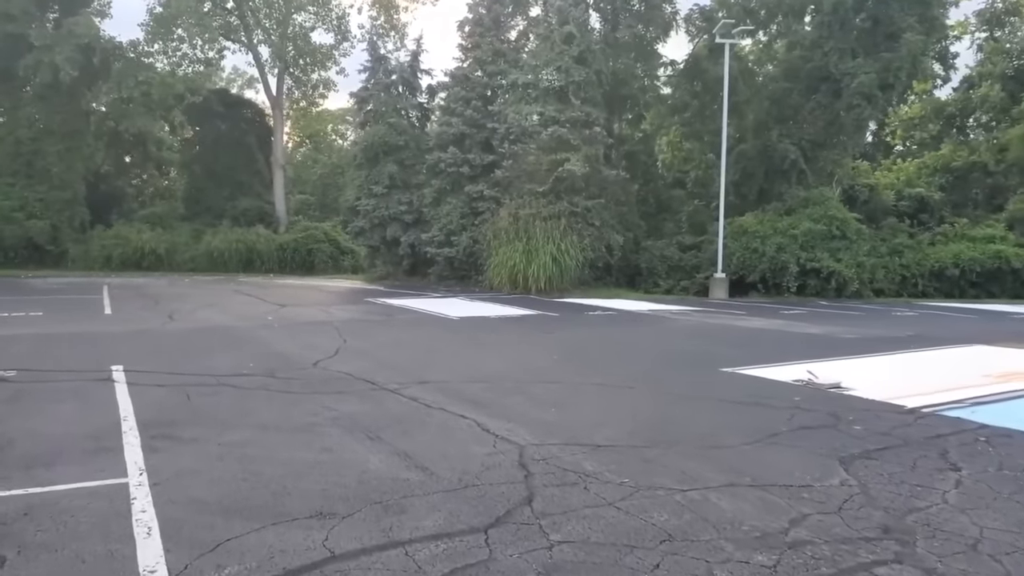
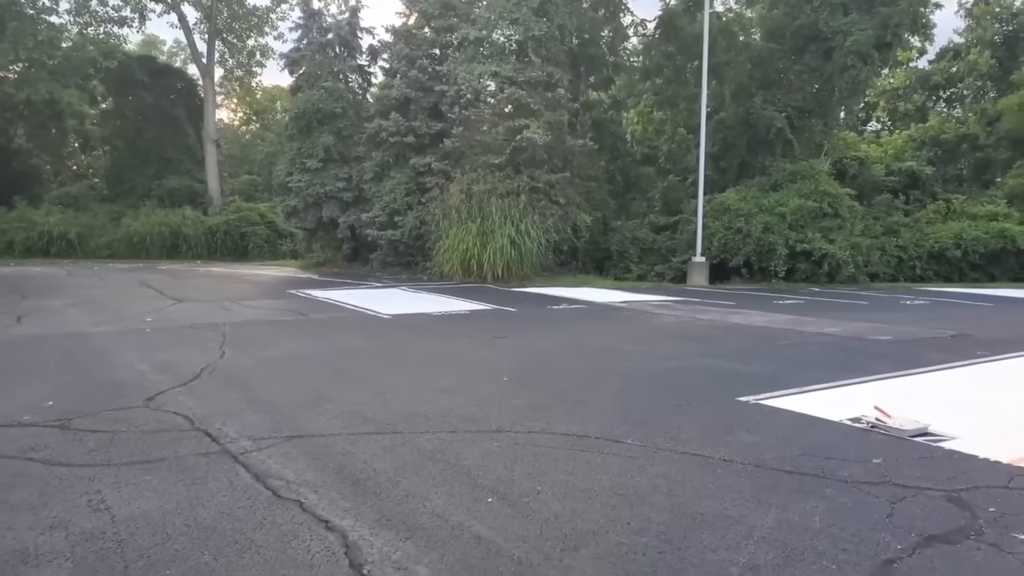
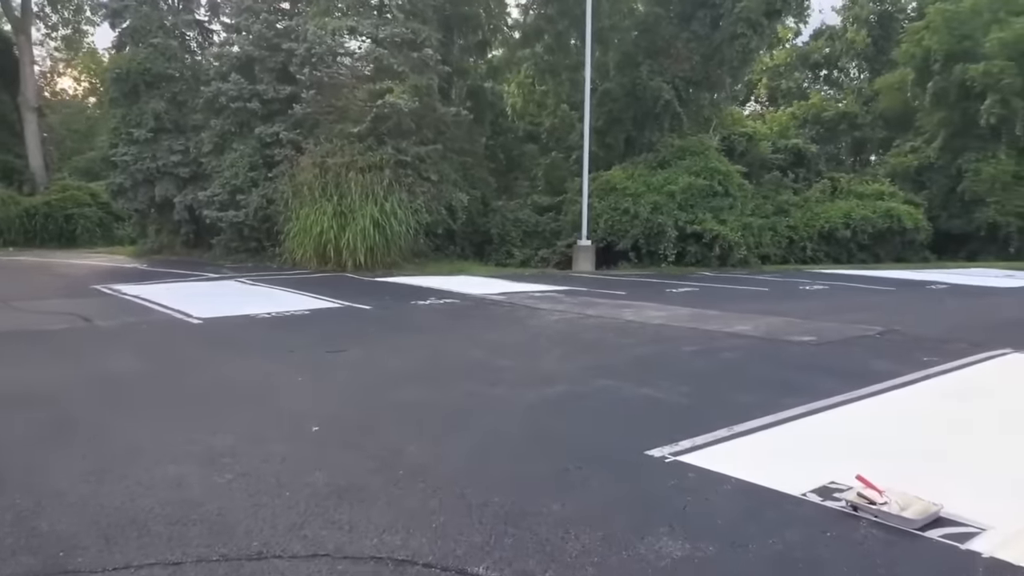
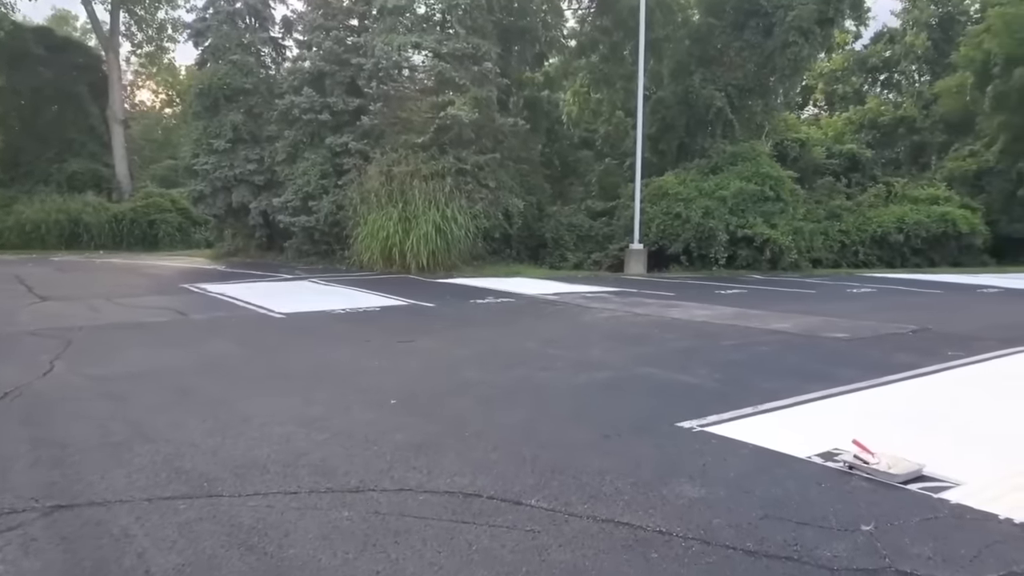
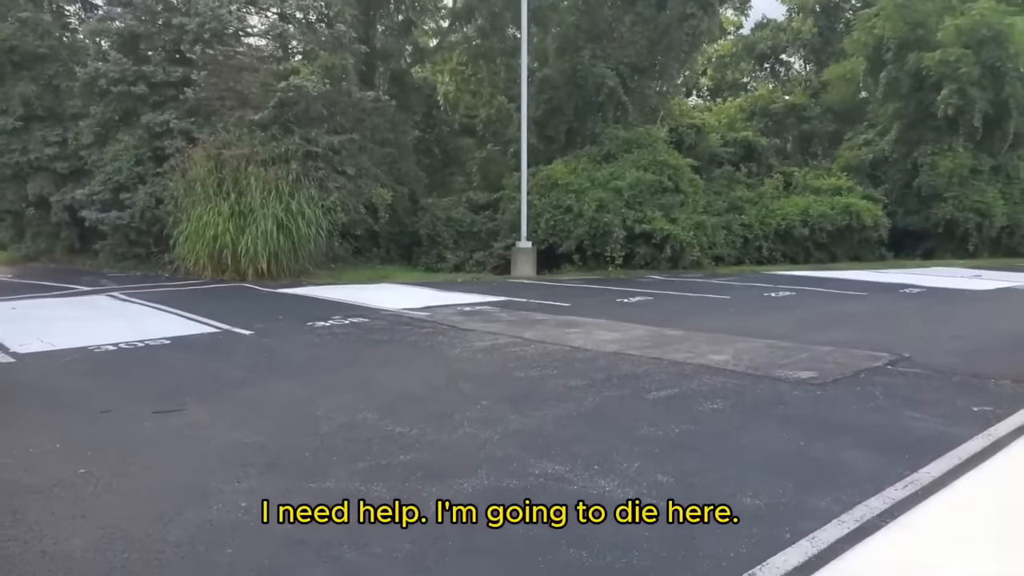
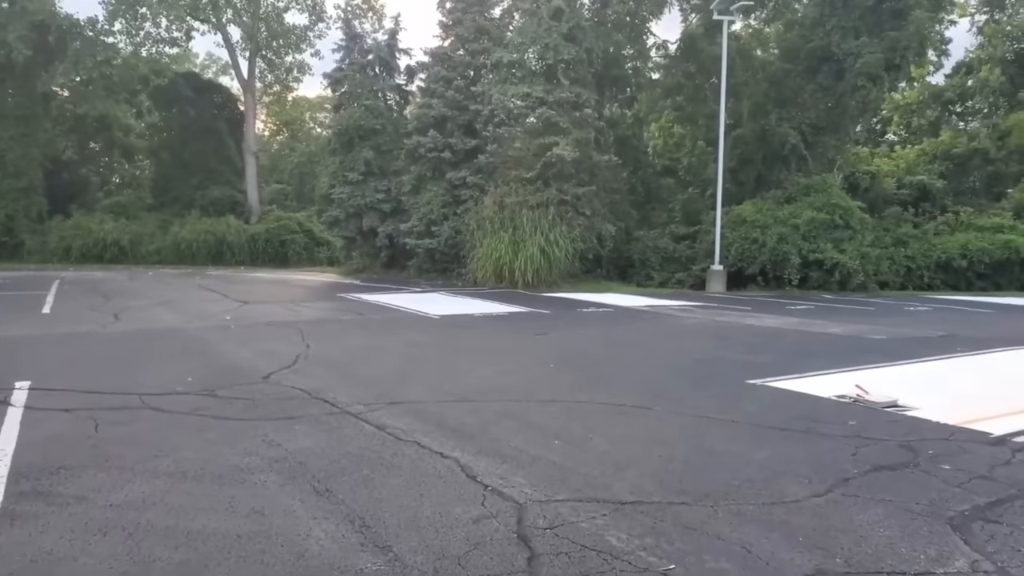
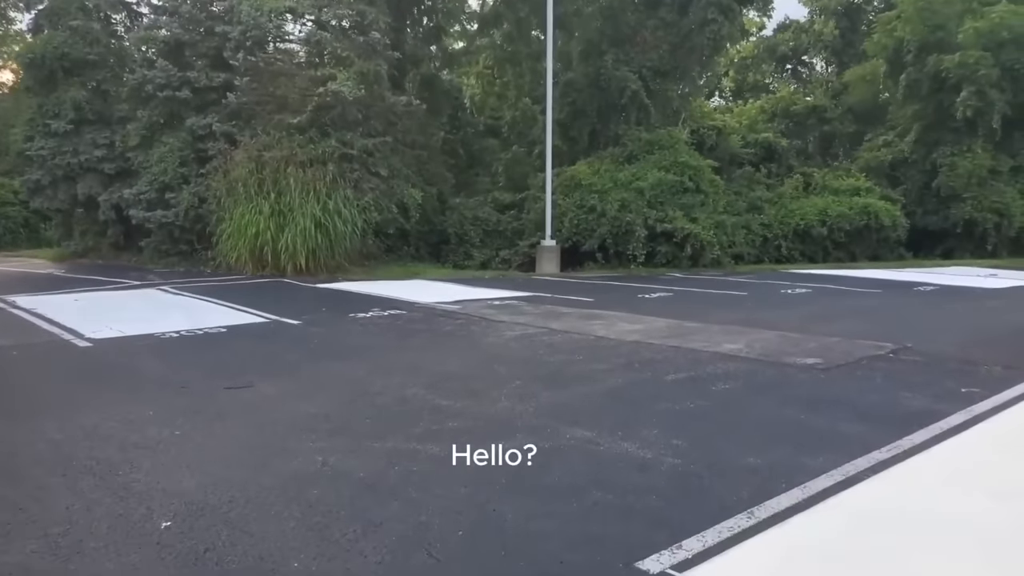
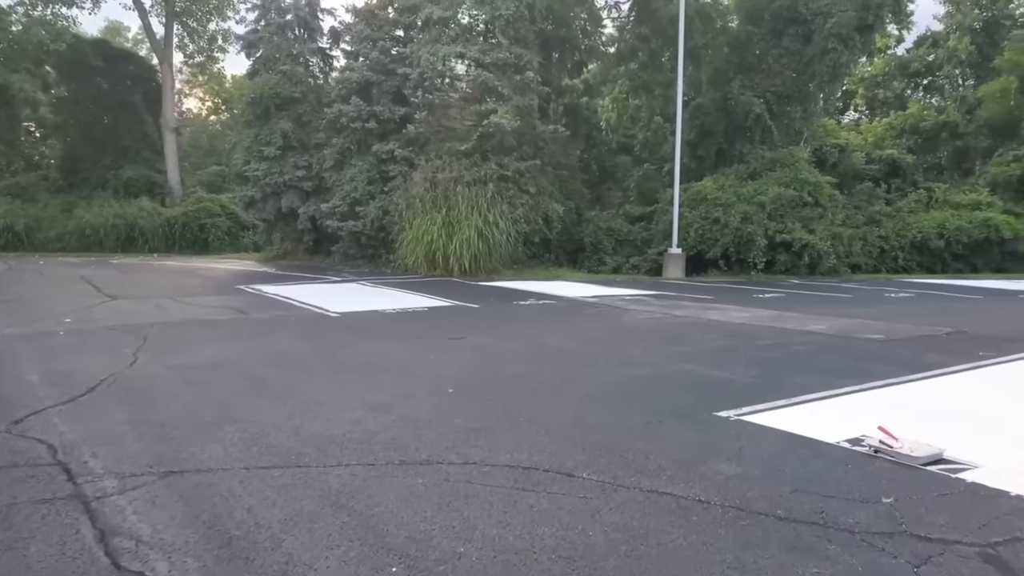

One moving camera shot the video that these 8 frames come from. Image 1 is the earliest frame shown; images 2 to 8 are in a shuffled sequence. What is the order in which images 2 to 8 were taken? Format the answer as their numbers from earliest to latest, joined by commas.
6, 2, 8, 4, 3, 7, 5
